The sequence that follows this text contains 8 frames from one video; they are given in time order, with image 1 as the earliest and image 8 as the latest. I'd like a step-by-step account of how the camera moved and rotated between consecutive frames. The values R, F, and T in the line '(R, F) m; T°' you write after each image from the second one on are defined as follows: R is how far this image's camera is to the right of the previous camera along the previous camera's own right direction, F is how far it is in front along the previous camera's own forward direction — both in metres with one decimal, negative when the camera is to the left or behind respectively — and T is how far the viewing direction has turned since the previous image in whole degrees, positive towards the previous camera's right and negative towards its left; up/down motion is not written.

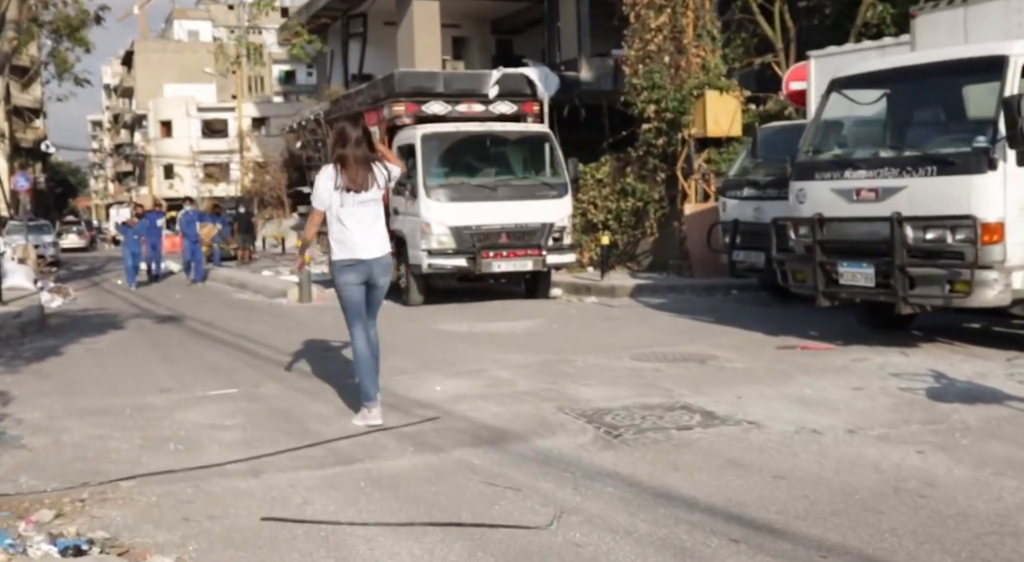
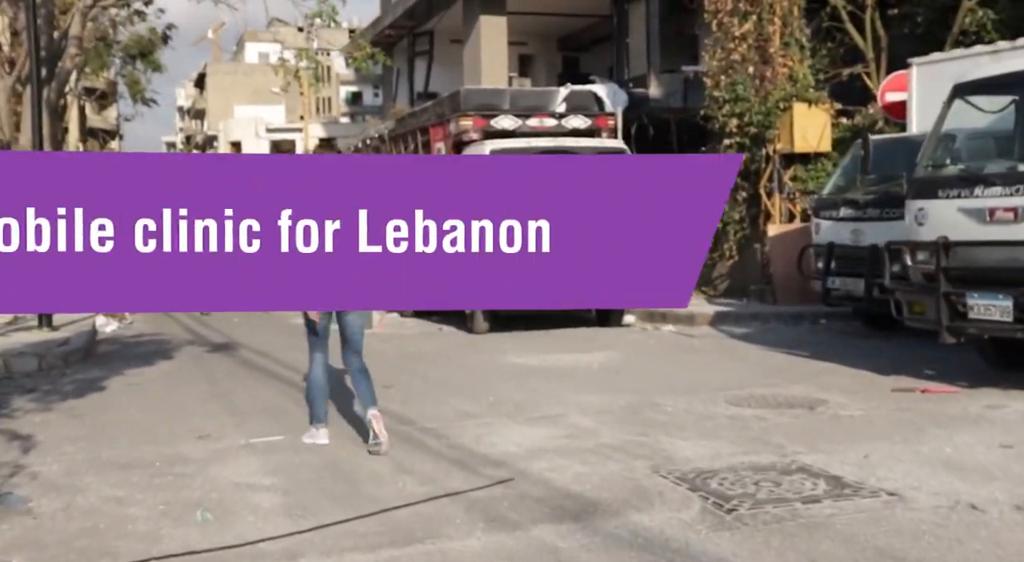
(-0.1, +1.1) m; -4°
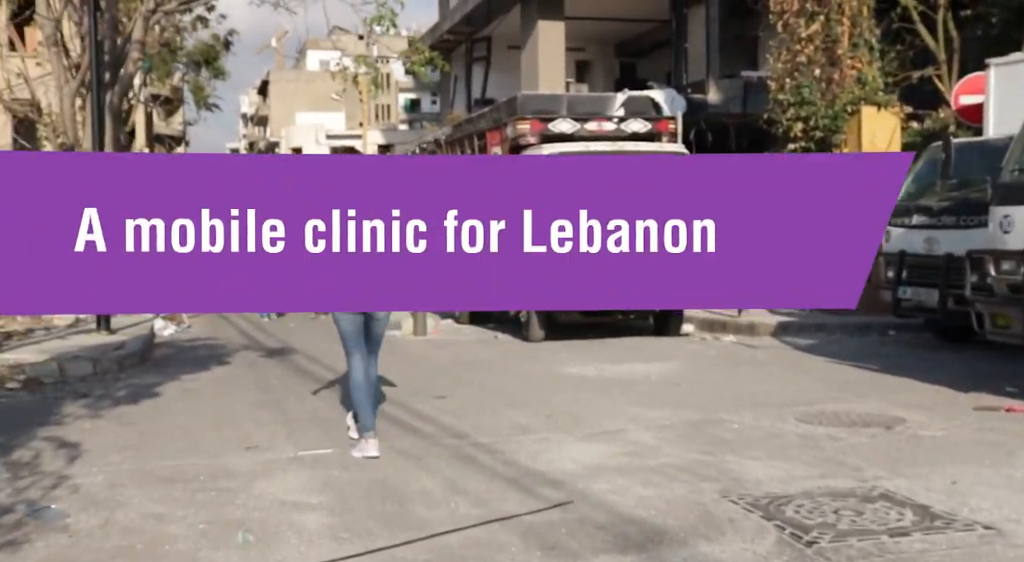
(0.0, +0.4) m; -3°
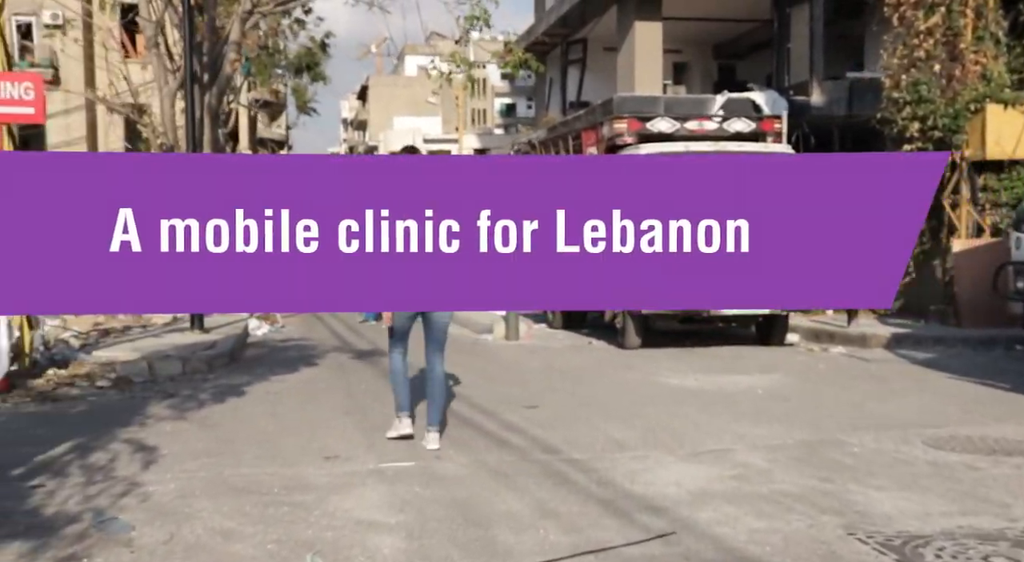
(0.0, +0.6) m; -5°
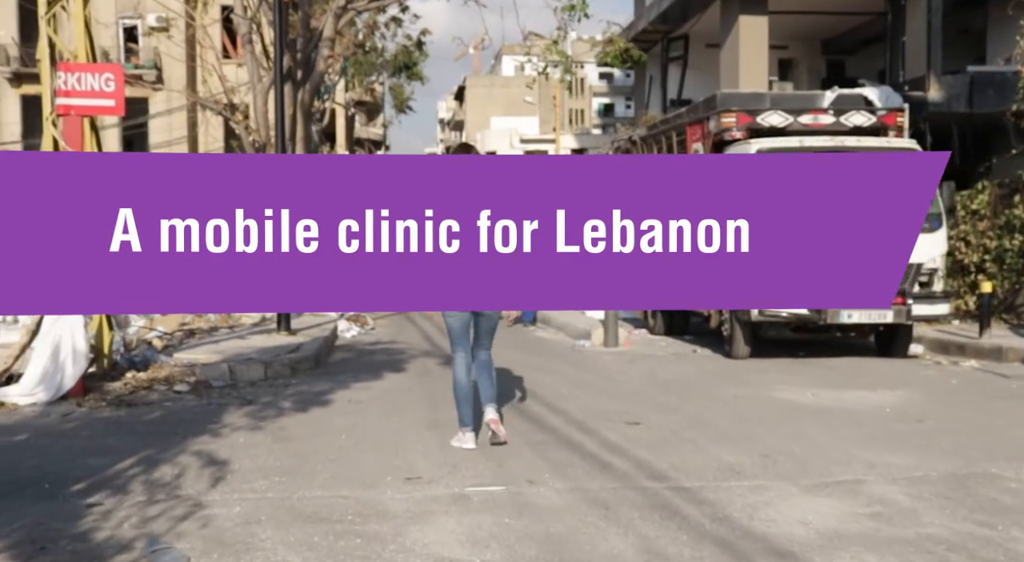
(0.0, +0.8) m; -5°
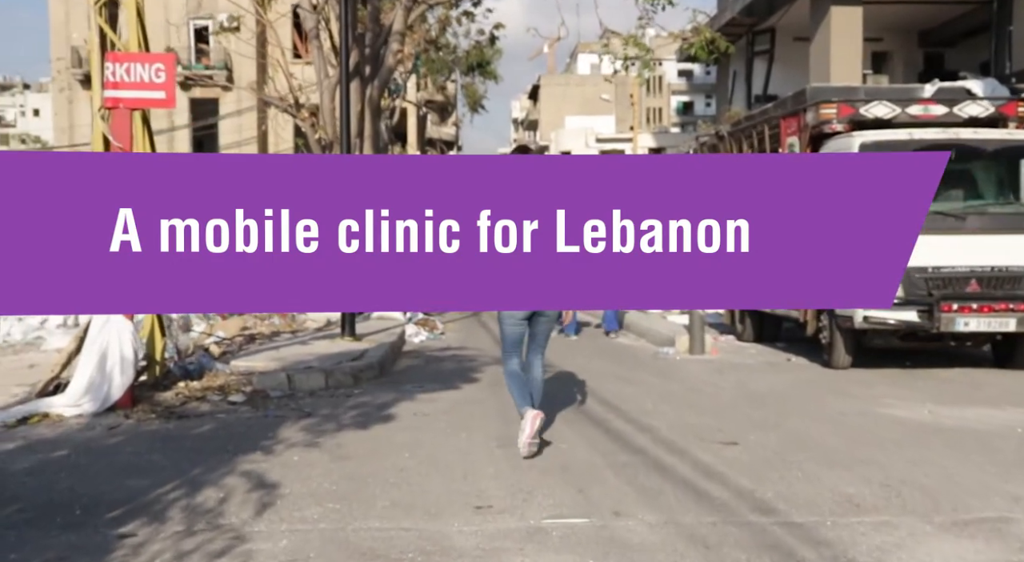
(-0.1, +0.8) m; -4°
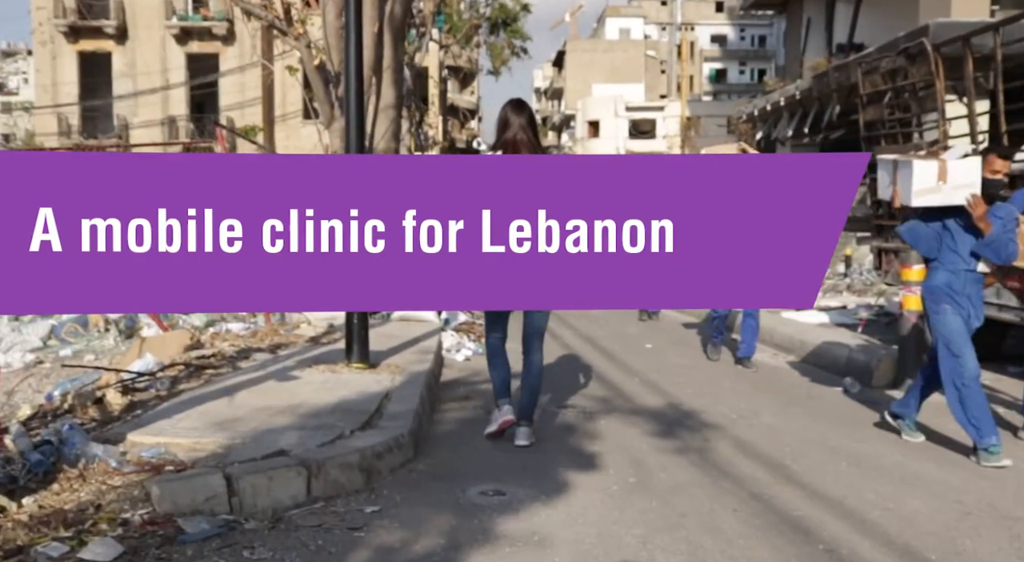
(-0.7, +4.9) m; -1°
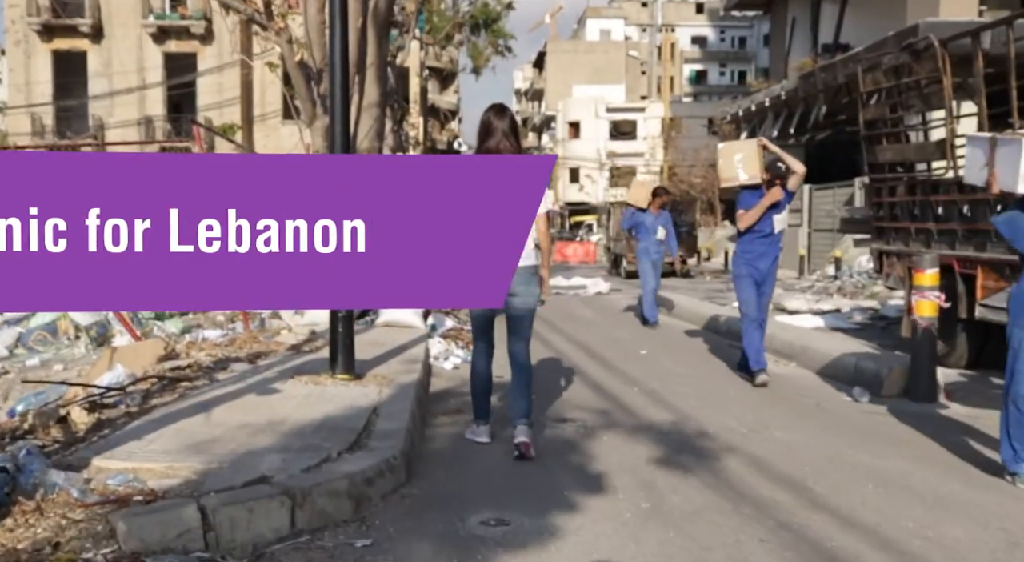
(-0.1, +0.4) m; +1°
